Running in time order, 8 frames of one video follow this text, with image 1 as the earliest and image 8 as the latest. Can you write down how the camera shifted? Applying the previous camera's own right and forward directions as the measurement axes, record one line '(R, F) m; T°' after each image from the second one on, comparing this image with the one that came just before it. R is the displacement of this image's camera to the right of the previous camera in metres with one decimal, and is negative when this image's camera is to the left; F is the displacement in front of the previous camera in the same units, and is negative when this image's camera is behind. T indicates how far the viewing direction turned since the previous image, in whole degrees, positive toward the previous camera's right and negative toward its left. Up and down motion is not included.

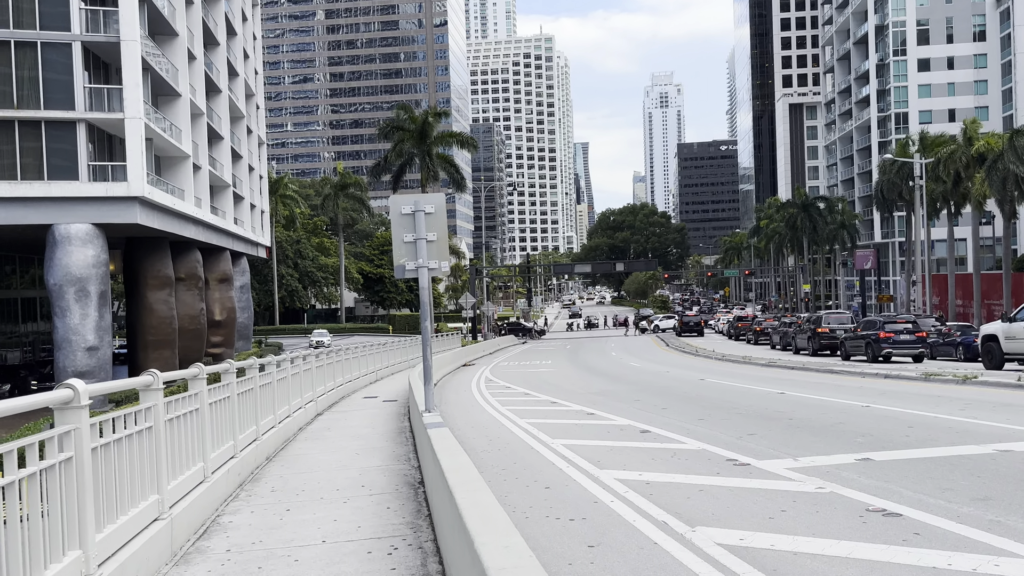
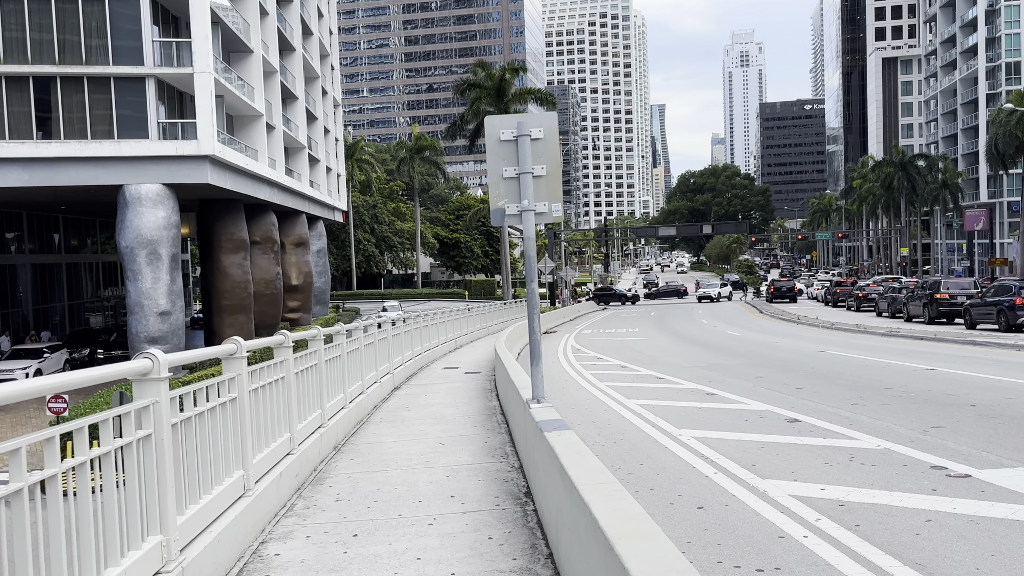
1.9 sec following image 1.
(-0.4, +2.0) m; -5°
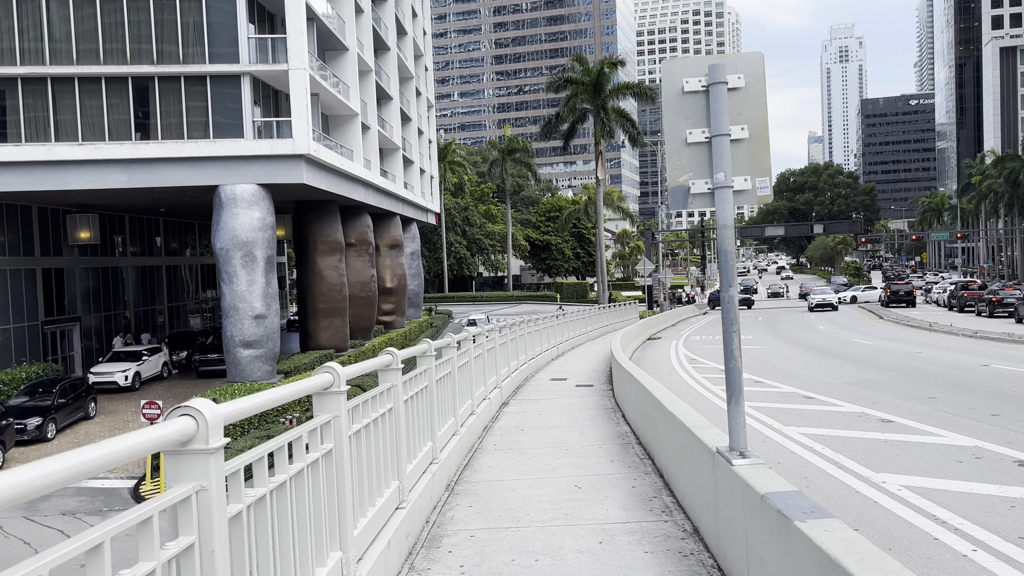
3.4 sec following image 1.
(-0.5, +1.6) m; -6°
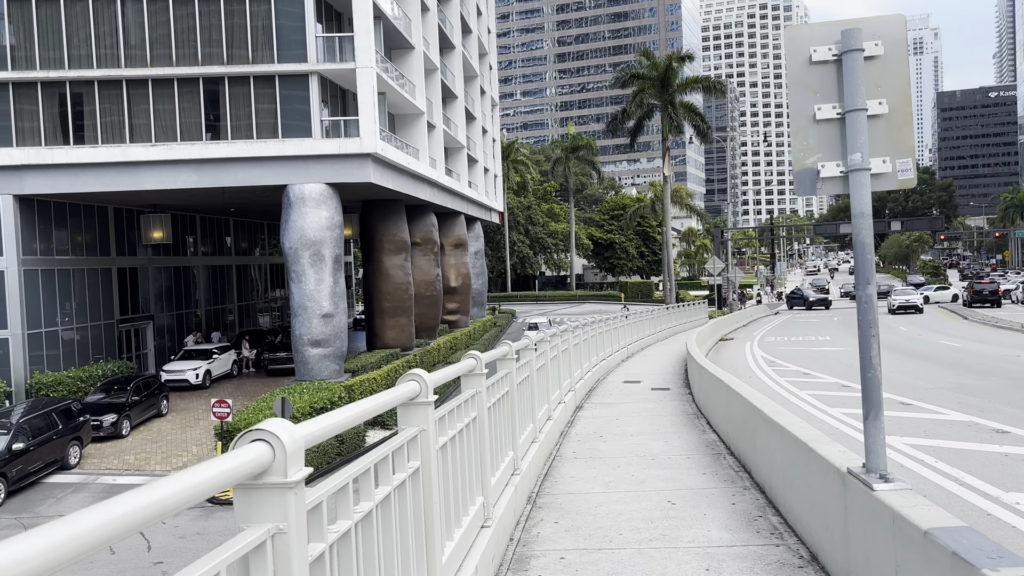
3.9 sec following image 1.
(-0.2, +0.5) m; -4°
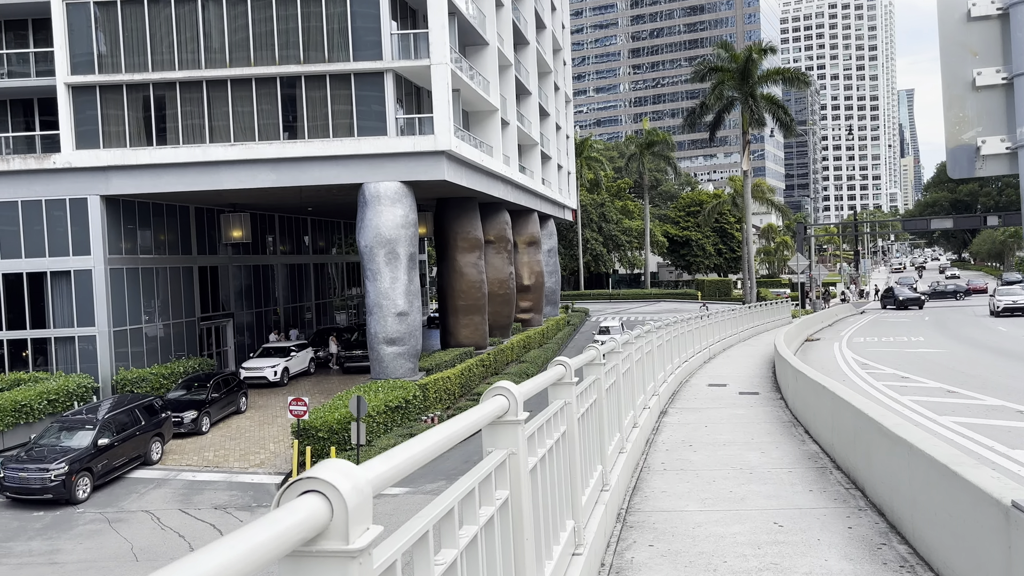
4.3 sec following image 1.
(-0.1, +0.5) m; -5°
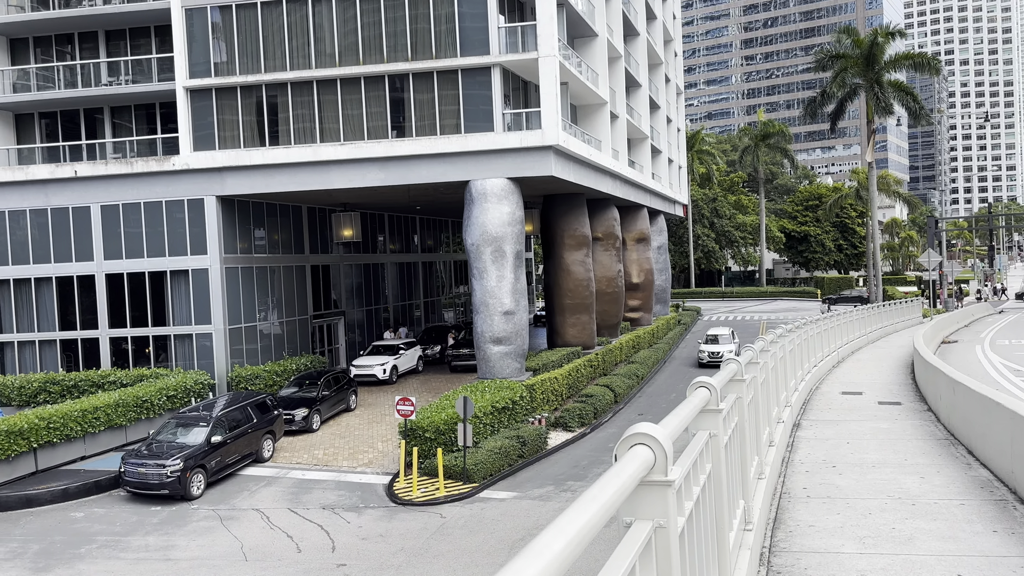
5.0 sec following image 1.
(-0.1, +0.8) m; -7°
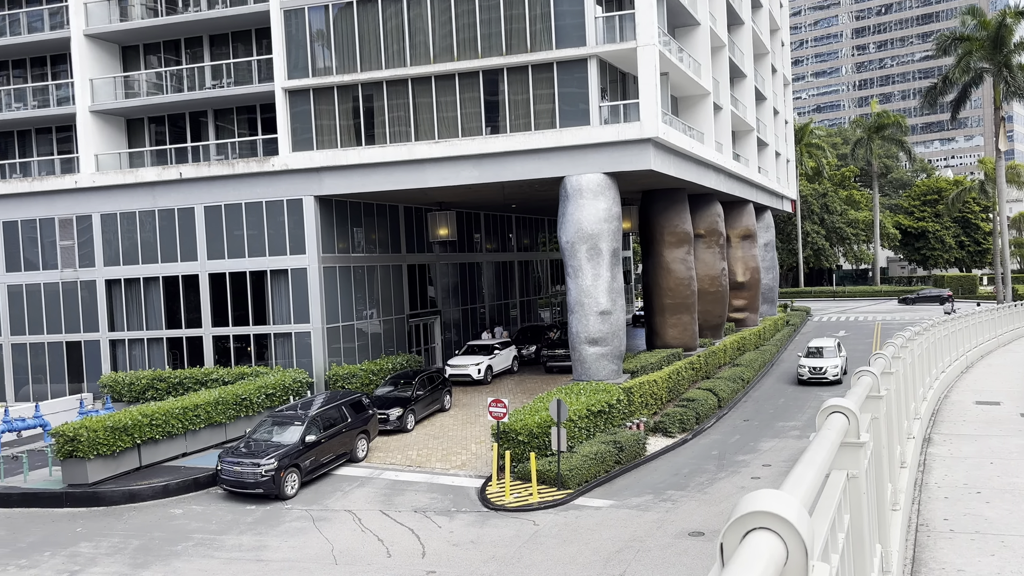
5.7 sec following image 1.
(+0.1, +0.7) m; -7°
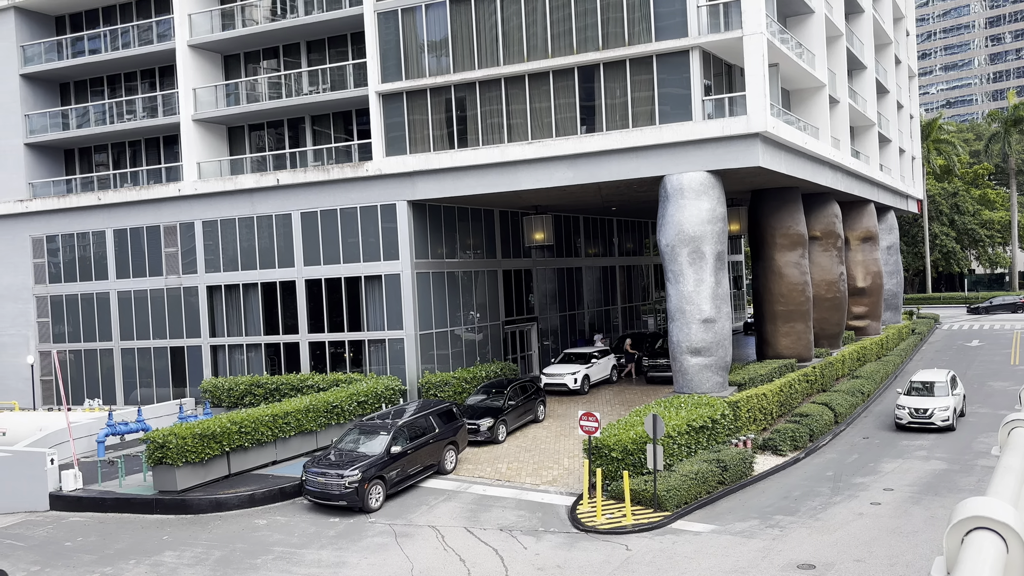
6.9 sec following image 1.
(+0.4, +1.1) m; -7°
